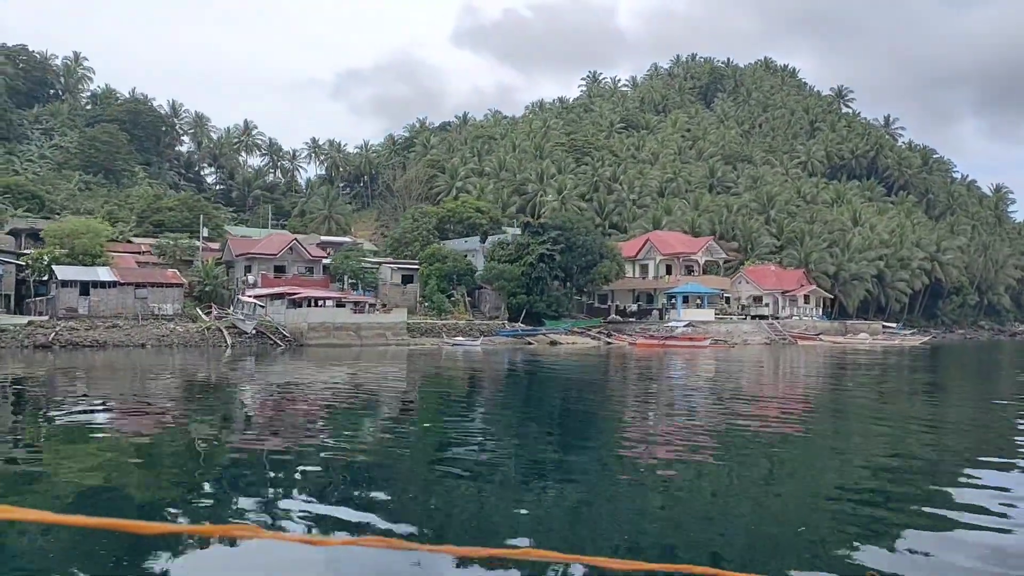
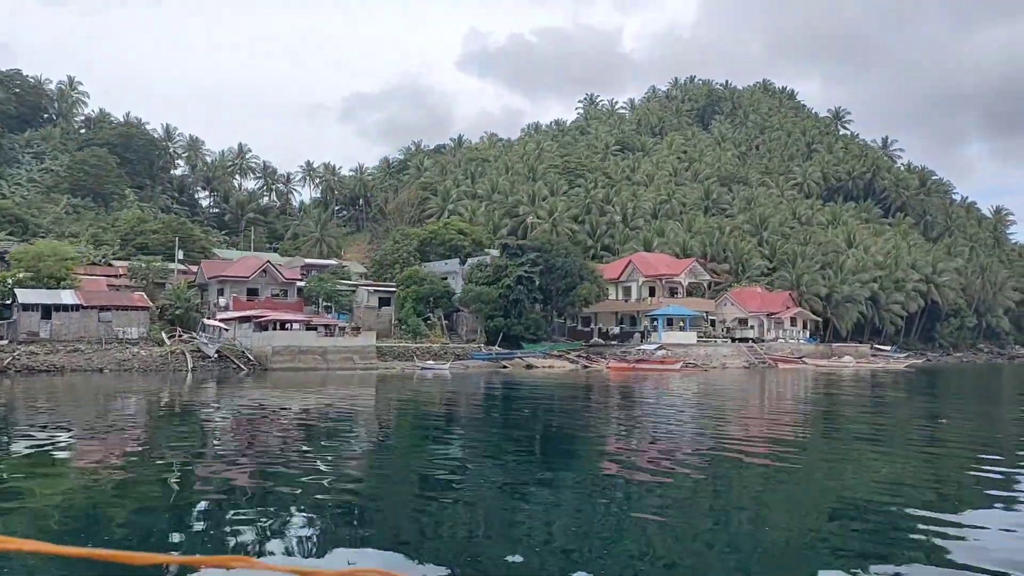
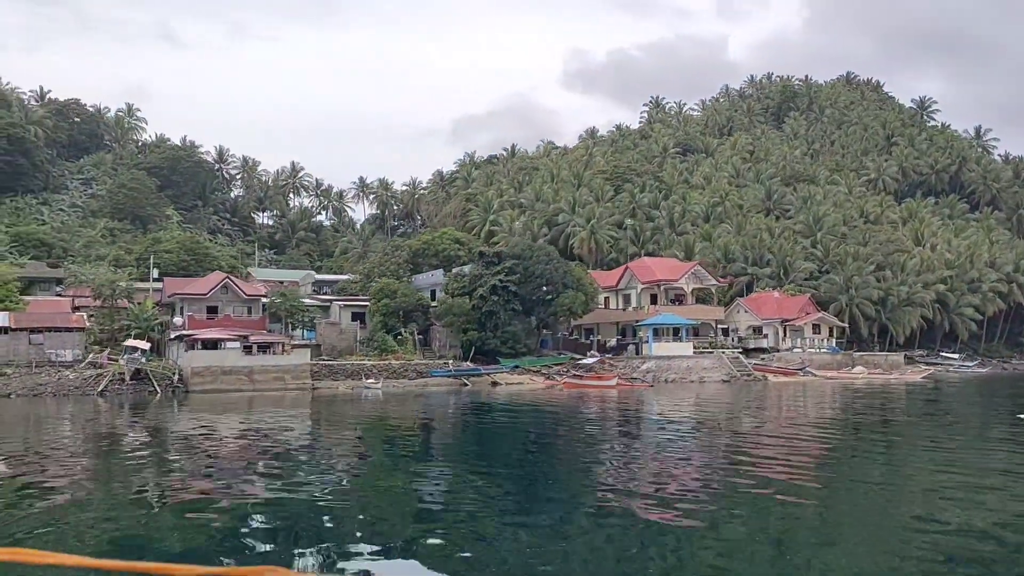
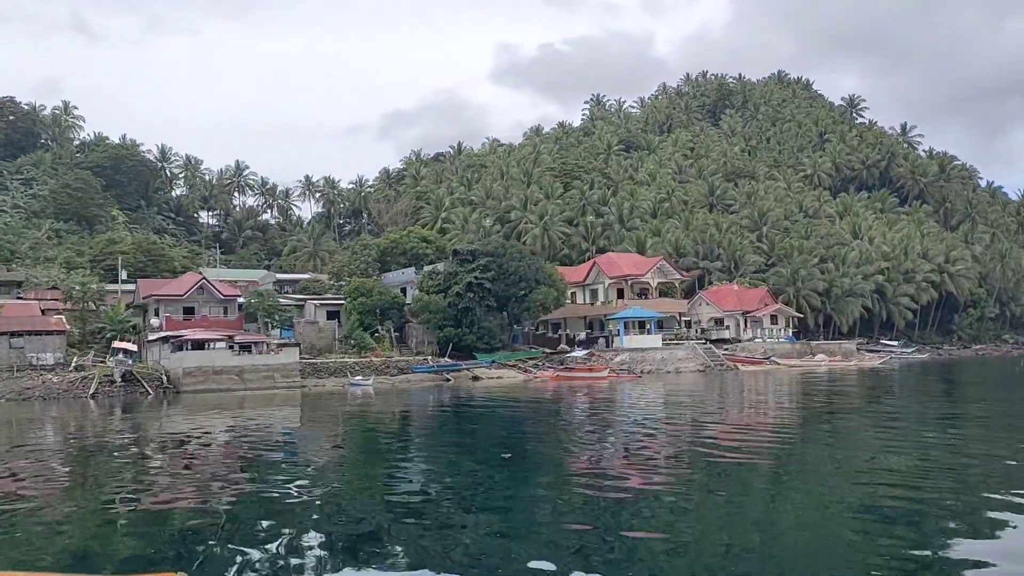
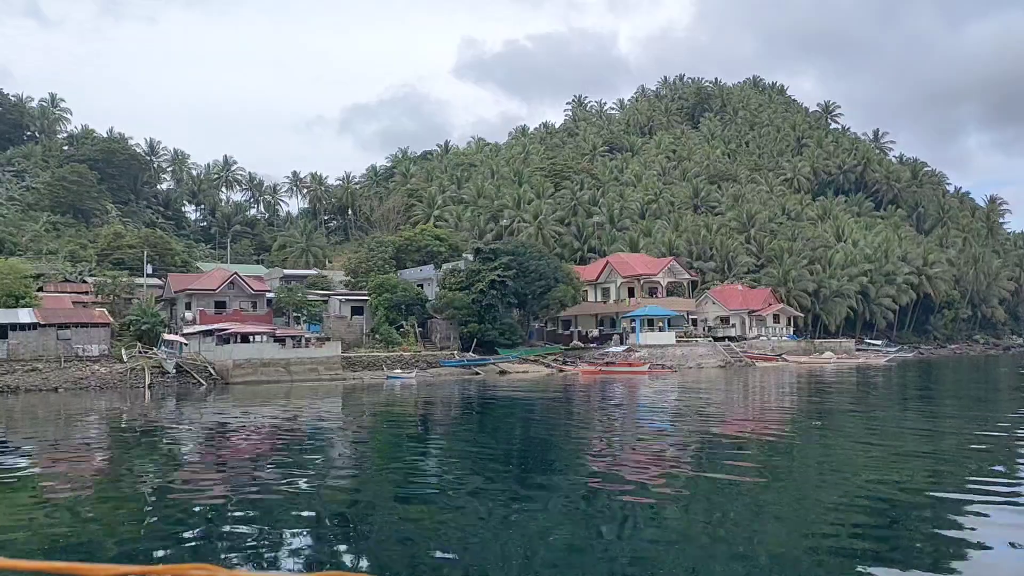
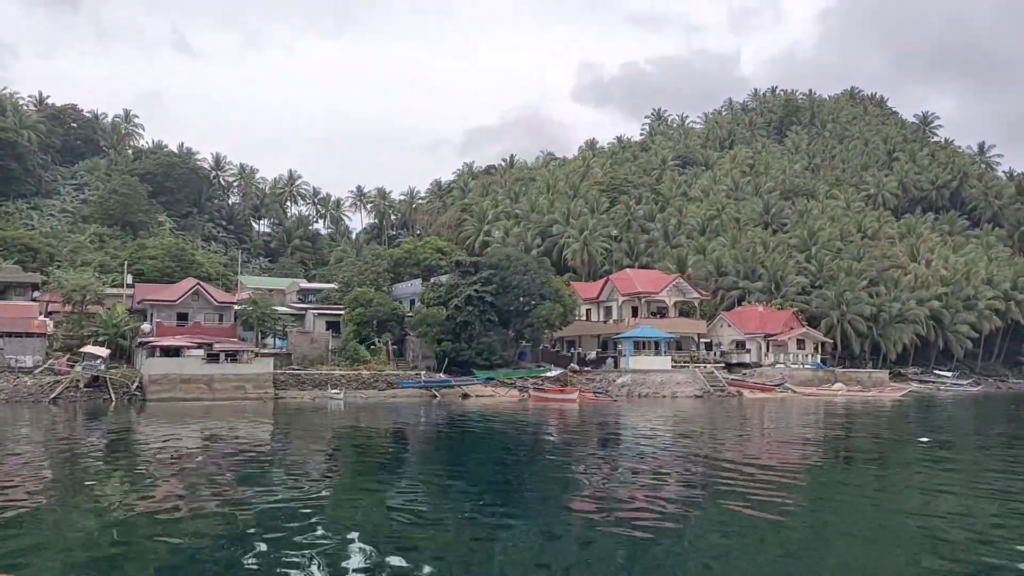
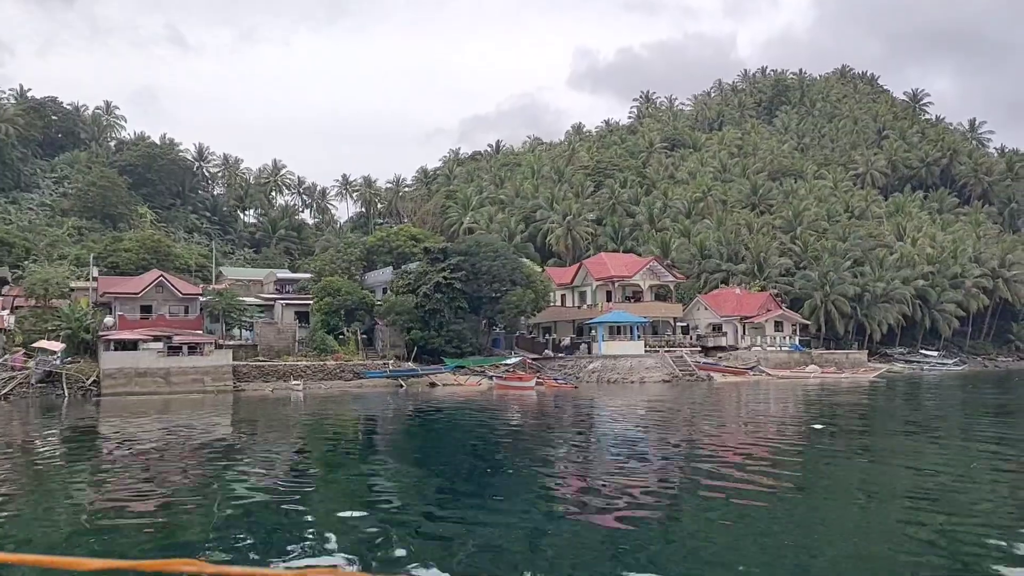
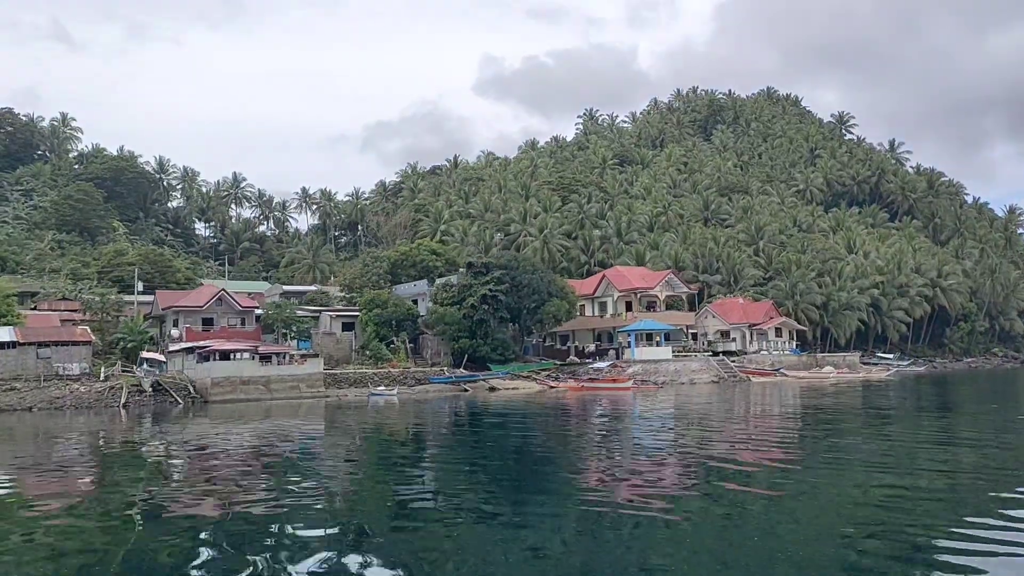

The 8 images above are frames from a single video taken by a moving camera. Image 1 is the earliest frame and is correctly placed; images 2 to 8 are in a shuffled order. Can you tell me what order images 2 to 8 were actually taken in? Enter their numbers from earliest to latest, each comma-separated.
2, 5, 8, 4, 3, 6, 7
